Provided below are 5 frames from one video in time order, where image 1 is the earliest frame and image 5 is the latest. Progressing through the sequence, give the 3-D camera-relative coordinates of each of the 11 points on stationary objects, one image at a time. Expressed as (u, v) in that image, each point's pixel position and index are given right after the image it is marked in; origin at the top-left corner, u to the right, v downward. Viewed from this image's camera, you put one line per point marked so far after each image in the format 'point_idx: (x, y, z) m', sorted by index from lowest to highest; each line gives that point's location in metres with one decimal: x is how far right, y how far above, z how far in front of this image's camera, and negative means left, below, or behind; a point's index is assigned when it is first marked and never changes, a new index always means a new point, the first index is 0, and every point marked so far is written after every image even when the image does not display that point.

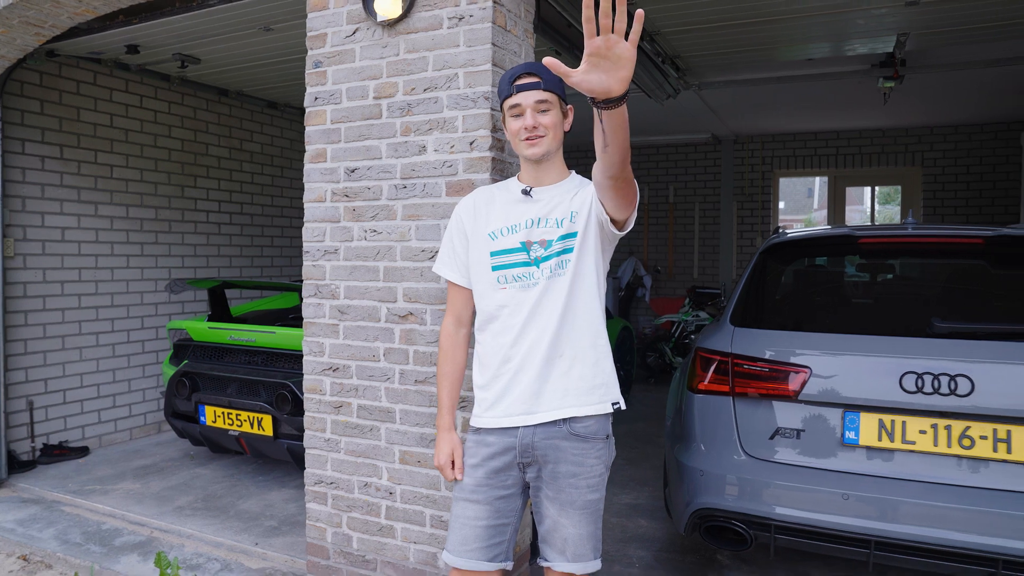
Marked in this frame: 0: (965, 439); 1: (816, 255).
0: (+1.4, -0.5, +2.2) m
1: (+1.2, +0.1, +2.8) m
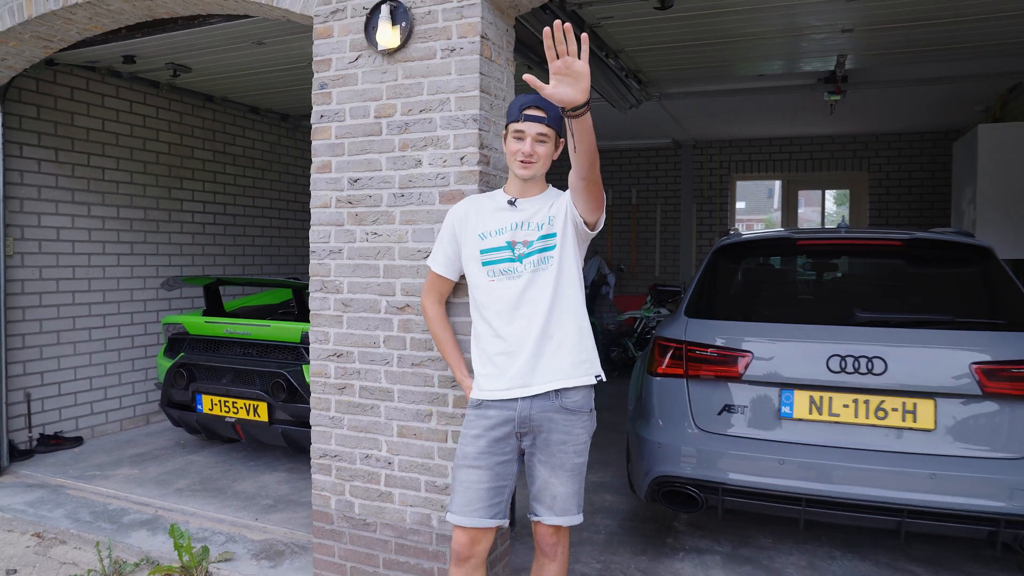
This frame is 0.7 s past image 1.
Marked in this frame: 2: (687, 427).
0: (+1.3, -0.4, +2.6) m
1: (+1.1, +0.1, +3.3) m
2: (+0.7, -0.5, +2.9) m
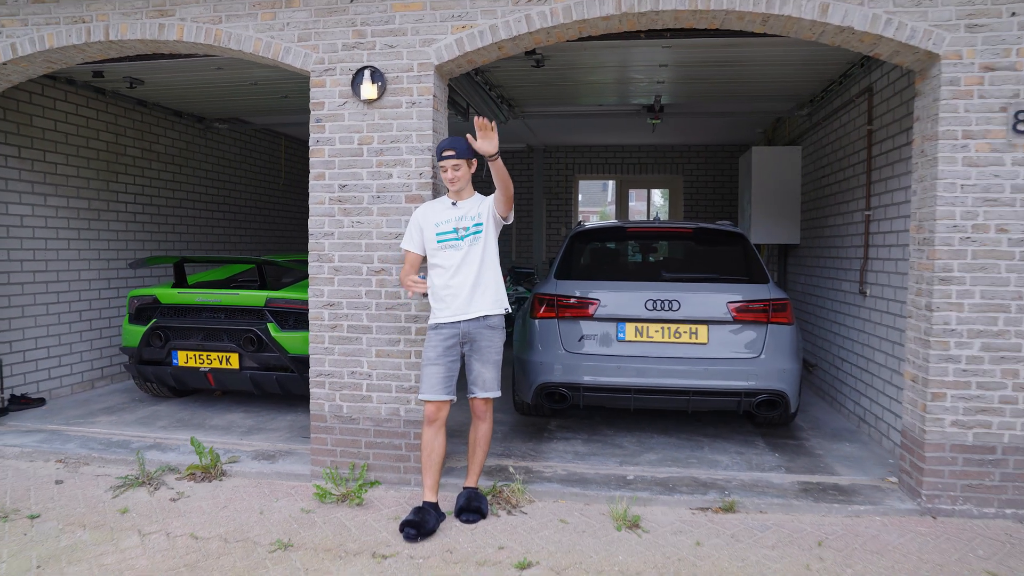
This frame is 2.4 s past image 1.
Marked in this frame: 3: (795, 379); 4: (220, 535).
0: (+1.0, -0.3, +4.4) m
1: (+0.6, +0.3, +4.9) m
2: (+0.3, -0.4, +4.5) m
3: (+1.7, -0.5, +4.4) m
4: (-1.4, -1.2, +3.6) m
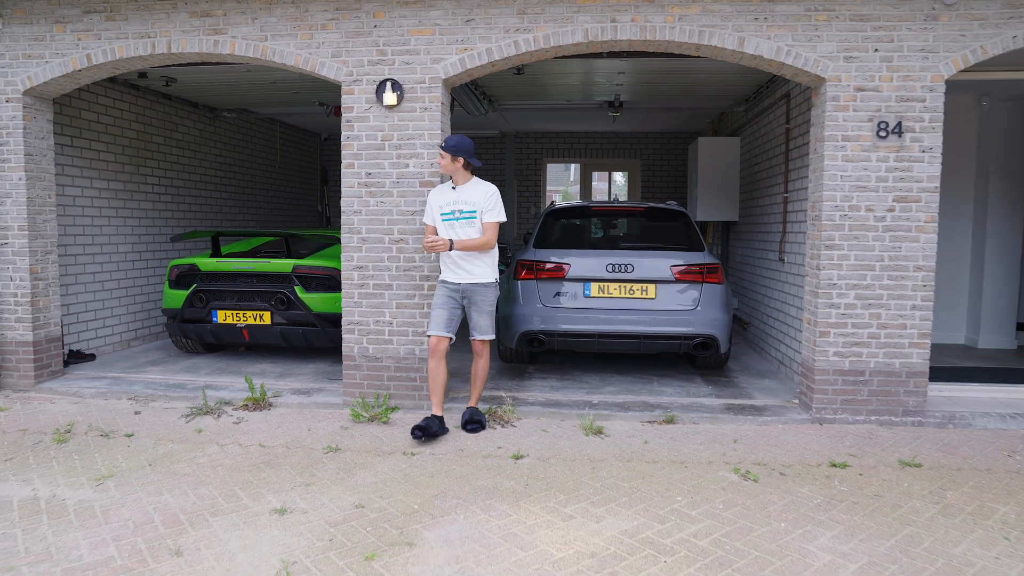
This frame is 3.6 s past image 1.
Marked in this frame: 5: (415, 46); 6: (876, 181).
0: (+0.9, 0.0, +5.5) m
1: (+0.5, +0.6, +6.0) m
2: (+0.2, -0.1, +5.6) m
3: (+1.6, -0.3, +5.6) m
4: (-1.4, -1.0, +4.7) m
5: (-0.6, +1.6, +5.0) m
6: (+2.3, +0.7, +4.7) m
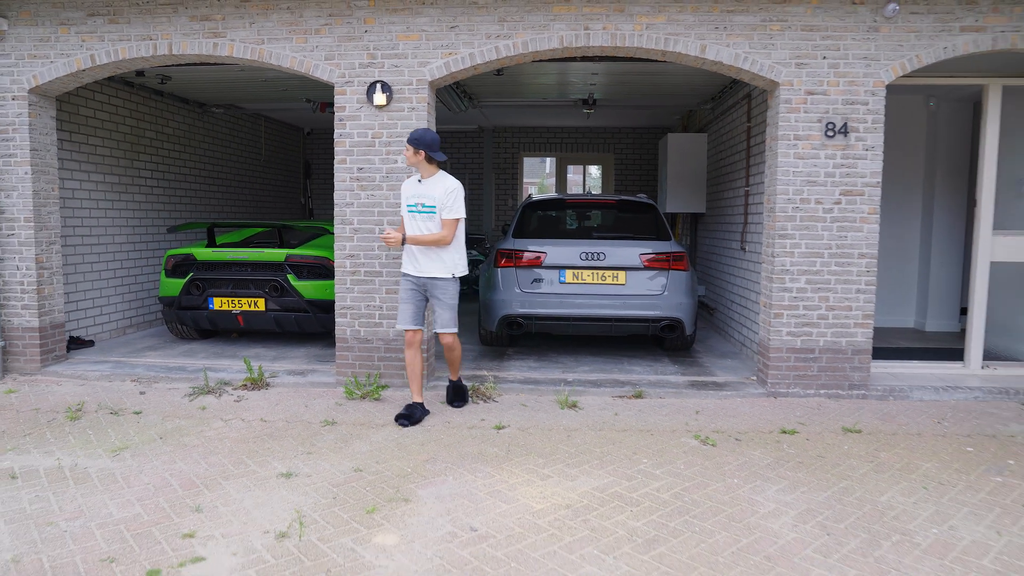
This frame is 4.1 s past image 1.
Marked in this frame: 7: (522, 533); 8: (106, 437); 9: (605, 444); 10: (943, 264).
0: (+0.7, +0.1, +6.0) m
1: (+0.4, +0.7, +6.5) m
2: (0.0, 0.0, +6.0) m
3: (+1.5, -0.2, +6.1) m
4: (-1.6, -0.9, +5.0) m
5: (-0.8, +1.7, +5.4) m
6: (+2.2, +0.8, +5.2) m
7: (0.0, -1.1, +3.4) m
8: (-2.6, -0.9, +4.7) m
9: (+0.6, -0.9, +4.5) m
10: (+4.6, +0.3, +7.9) m
